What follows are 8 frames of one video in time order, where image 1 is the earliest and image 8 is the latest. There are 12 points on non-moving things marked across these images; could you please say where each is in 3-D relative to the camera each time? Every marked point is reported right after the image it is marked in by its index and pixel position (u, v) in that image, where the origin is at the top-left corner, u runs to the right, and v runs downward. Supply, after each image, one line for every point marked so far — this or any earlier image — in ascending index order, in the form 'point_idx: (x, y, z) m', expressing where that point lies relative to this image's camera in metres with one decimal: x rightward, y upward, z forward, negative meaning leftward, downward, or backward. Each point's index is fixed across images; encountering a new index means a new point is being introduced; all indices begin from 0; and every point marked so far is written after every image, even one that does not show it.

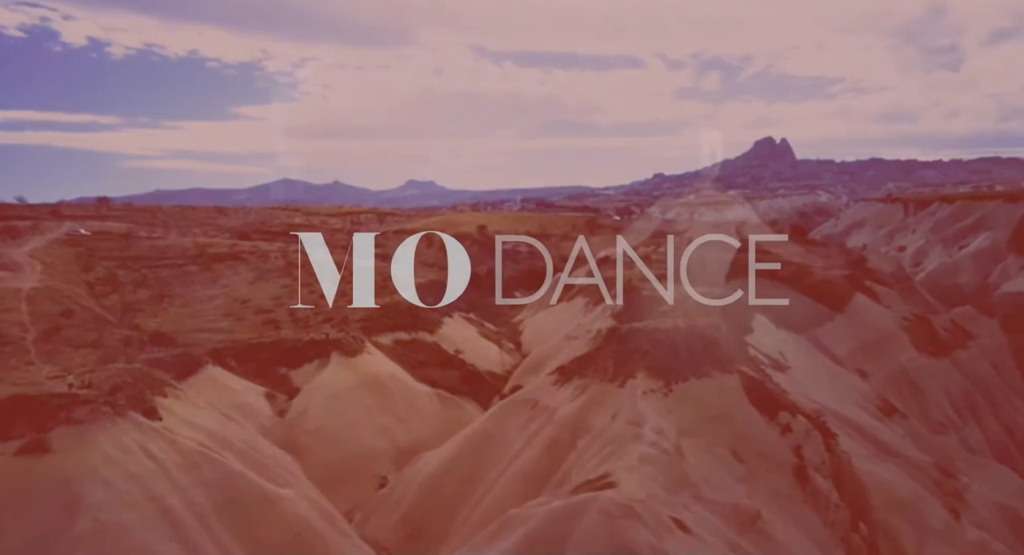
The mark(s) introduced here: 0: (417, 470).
0: (-2.2, -4.5, +16.9) m
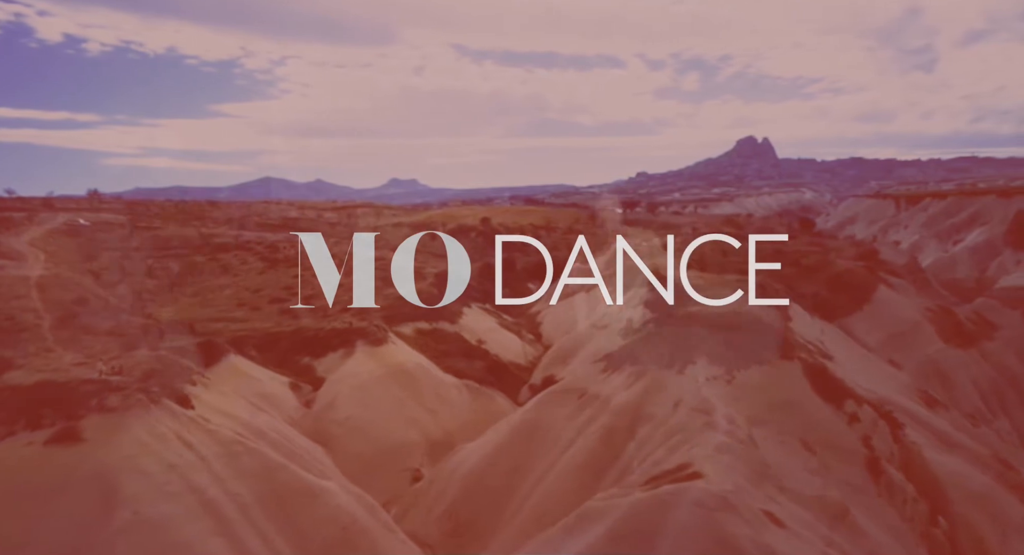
0: (-1.3, -4.2, +16.3) m
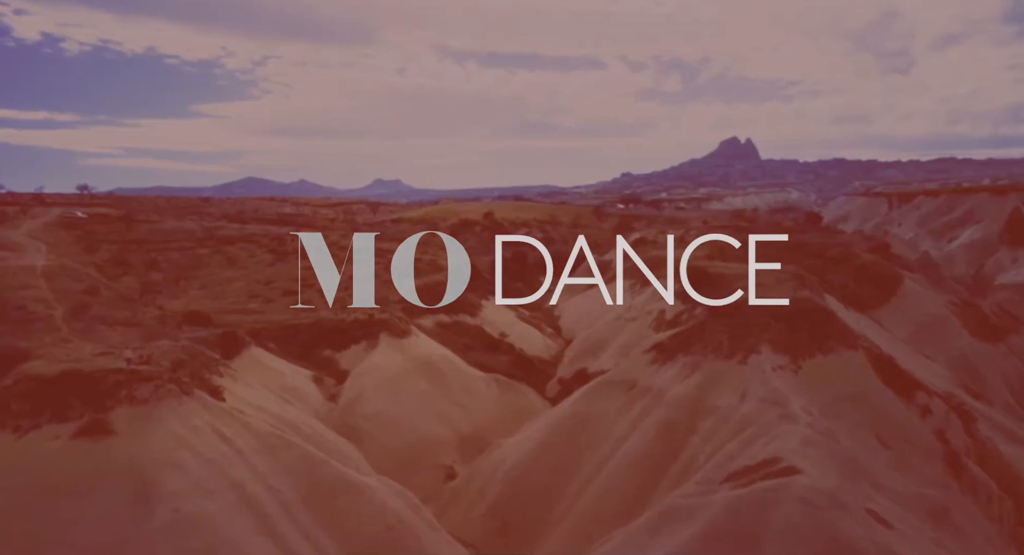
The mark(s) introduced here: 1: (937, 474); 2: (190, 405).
0: (-0.4, -3.9, +15.6) m
1: (+6.4, -2.9, +11.0) m
2: (-5.8, -2.3, +13.2) m
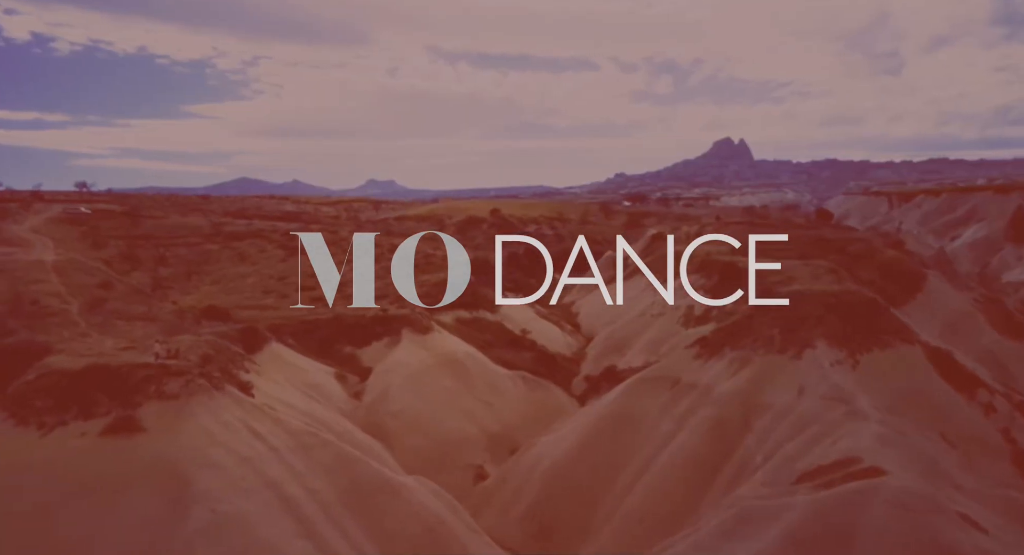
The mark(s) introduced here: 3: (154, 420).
0: (+0.4, -3.7, +15.1) m
1: (+7.2, -2.8, +10.5) m
2: (-5.0, -2.1, +12.7) m
3: (-5.8, -2.3, +11.9) m
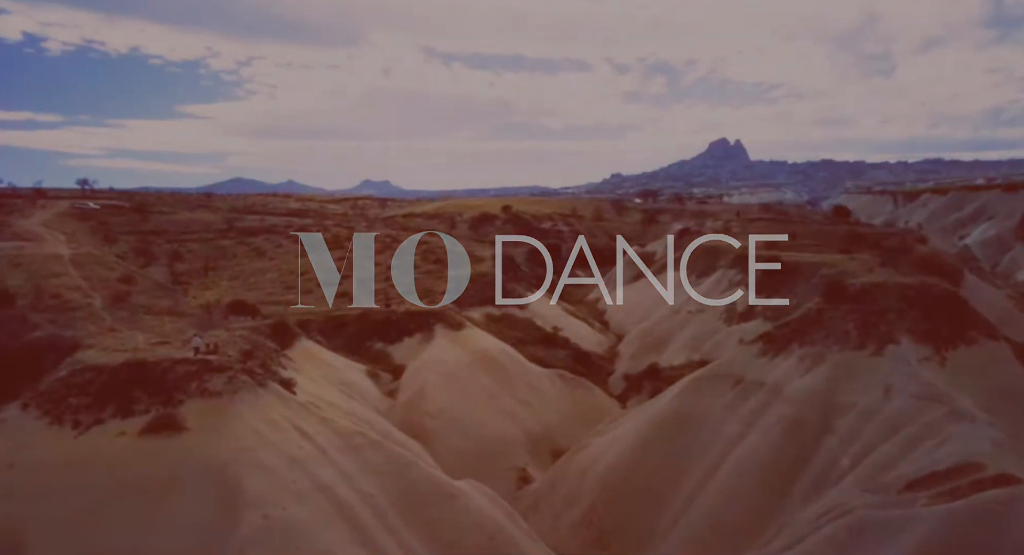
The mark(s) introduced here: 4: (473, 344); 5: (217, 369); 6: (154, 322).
0: (+1.4, -3.6, +14.4) m
1: (+8.2, -2.7, +9.8) m
2: (-4.0, -2.0, +12.0) m
3: (-4.8, -2.2, +11.2) m
4: (-1.1, -1.8, +19.8) m
5: (-4.9, -1.5, +12.1) m
6: (-8.1, -1.0, +16.4) m
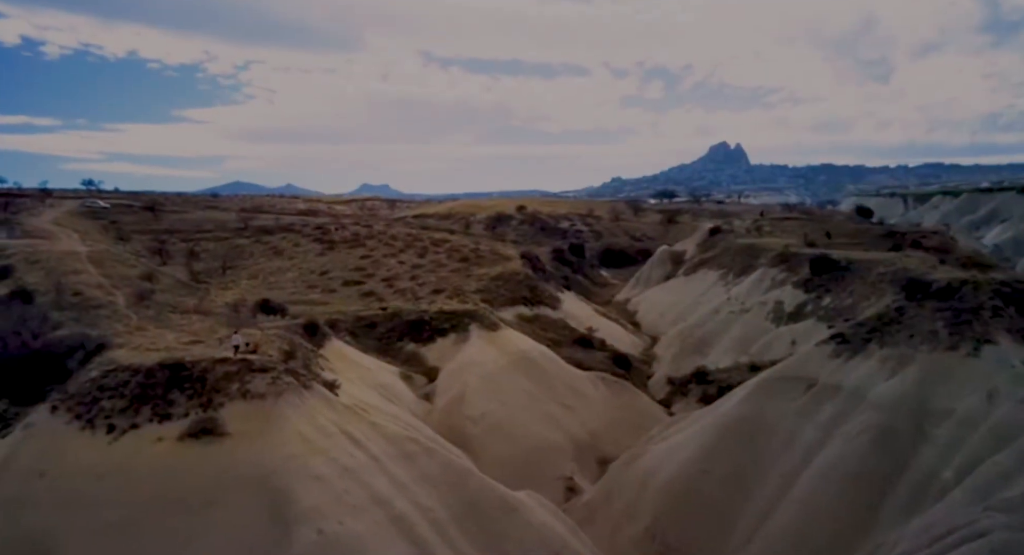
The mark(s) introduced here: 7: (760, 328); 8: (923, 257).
0: (+2.4, -3.5, +13.6) m
1: (+9.1, -2.6, +8.9) m
2: (-3.1, -1.9, +11.2) m
3: (-3.9, -2.1, +10.4) m
4: (0.0, -1.7, +18.9) m
5: (-3.9, -1.4, +11.3) m
6: (-7.1, -0.9, +15.6) m
7: (+6.5, -1.3, +19.4) m
8: (+10.8, +0.5, +19.2) m
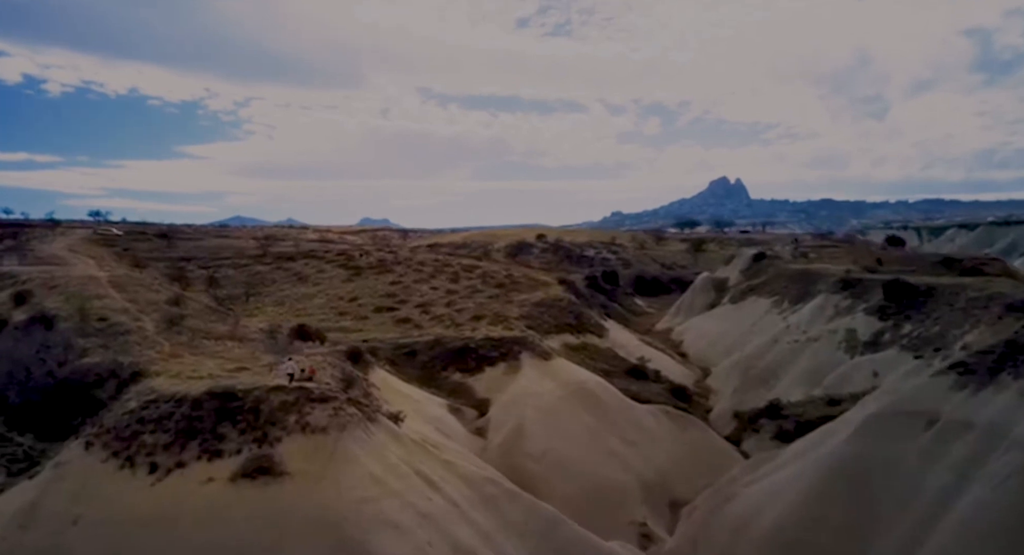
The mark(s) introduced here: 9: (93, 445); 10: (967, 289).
0: (+3.6, -3.9, +12.1) m
1: (+10.4, -2.8, +7.5) m
2: (-1.8, -2.1, +9.8) m
3: (-2.6, -2.3, +9.0) m
4: (+1.3, -2.3, +17.6) m
5: (-2.7, -1.7, +10.0) m
6: (-5.8, -1.4, +14.3) m
7: (+7.9, -2.0, +18.0) m
8: (+12.1, -0.1, +17.8) m
9: (-5.4, -2.2, +9.4) m
10: (+10.6, -0.2, +17.0) m
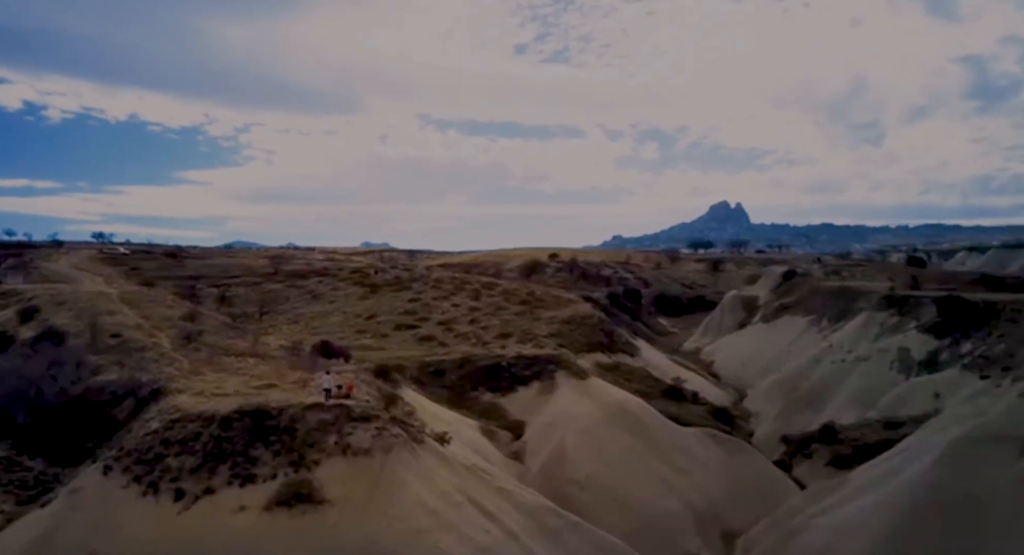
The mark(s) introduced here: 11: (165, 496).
0: (+4.4, -4.1, +11.1) m
1: (+11.1, -2.9, +6.4) m
2: (-1.0, -2.2, +8.9) m
3: (-1.8, -2.3, +8.0) m
4: (+2.1, -2.7, +16.6) m
5: (-1.9, -1.8, +9.0) m
6: (-5.0, -1.6, +13.4) m
7: (+8.6, -2.3, +17.0) m
8: (+12.9, -0.5, +16.9) m
9: (-4.7, -2.2, +8.5) m
10: (+11.4, -0.6, +16.1) m
11: (-3.8, -2.4, +8.0) m
